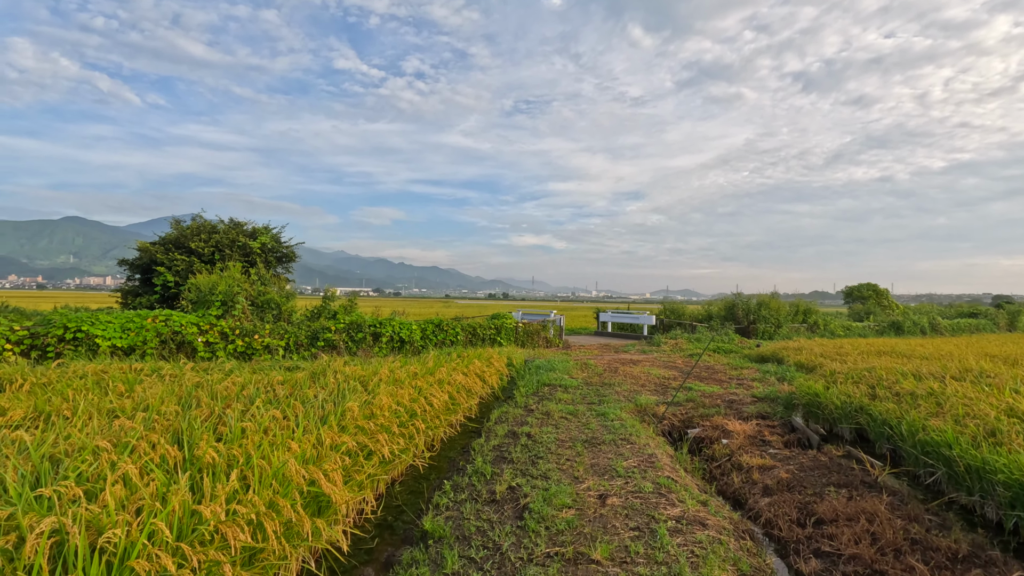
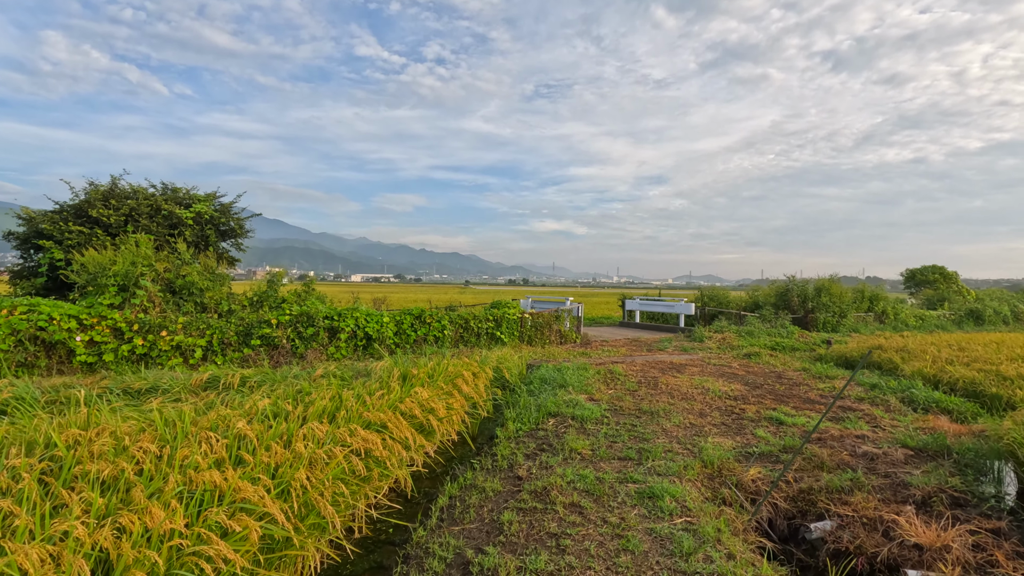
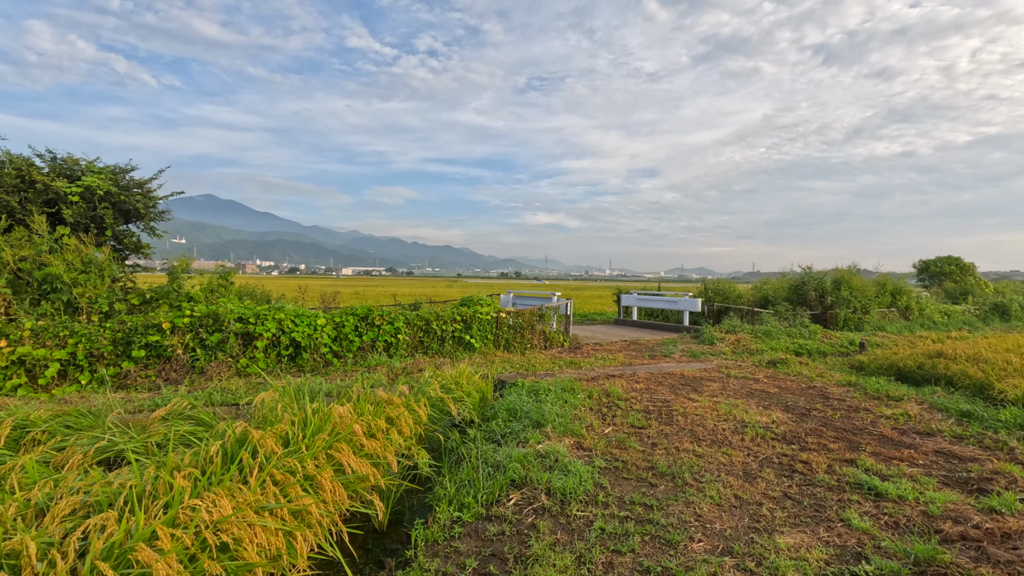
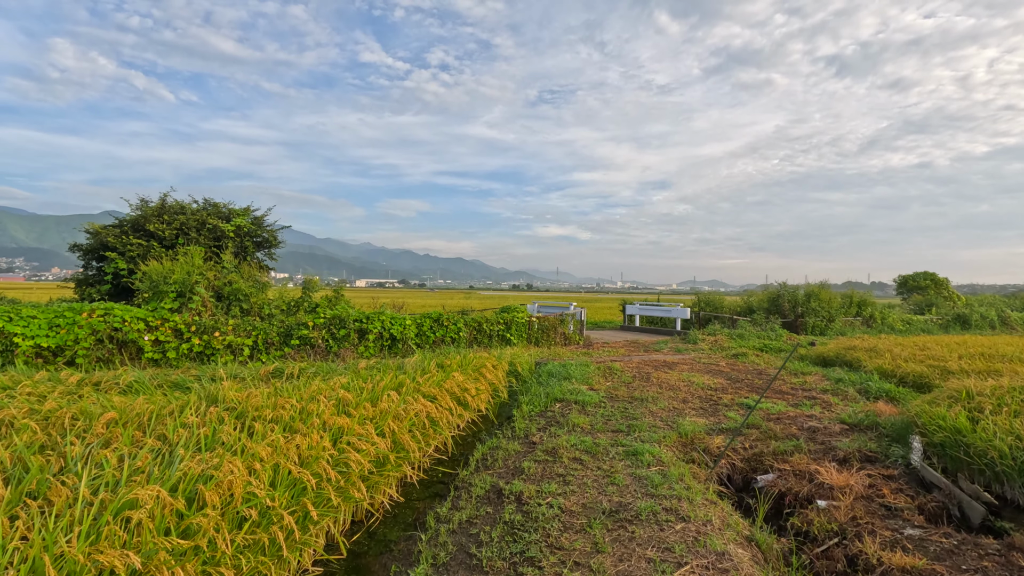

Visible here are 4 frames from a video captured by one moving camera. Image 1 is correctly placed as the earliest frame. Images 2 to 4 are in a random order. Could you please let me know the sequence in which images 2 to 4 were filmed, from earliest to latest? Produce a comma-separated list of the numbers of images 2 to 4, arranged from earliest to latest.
4, 2, 3
